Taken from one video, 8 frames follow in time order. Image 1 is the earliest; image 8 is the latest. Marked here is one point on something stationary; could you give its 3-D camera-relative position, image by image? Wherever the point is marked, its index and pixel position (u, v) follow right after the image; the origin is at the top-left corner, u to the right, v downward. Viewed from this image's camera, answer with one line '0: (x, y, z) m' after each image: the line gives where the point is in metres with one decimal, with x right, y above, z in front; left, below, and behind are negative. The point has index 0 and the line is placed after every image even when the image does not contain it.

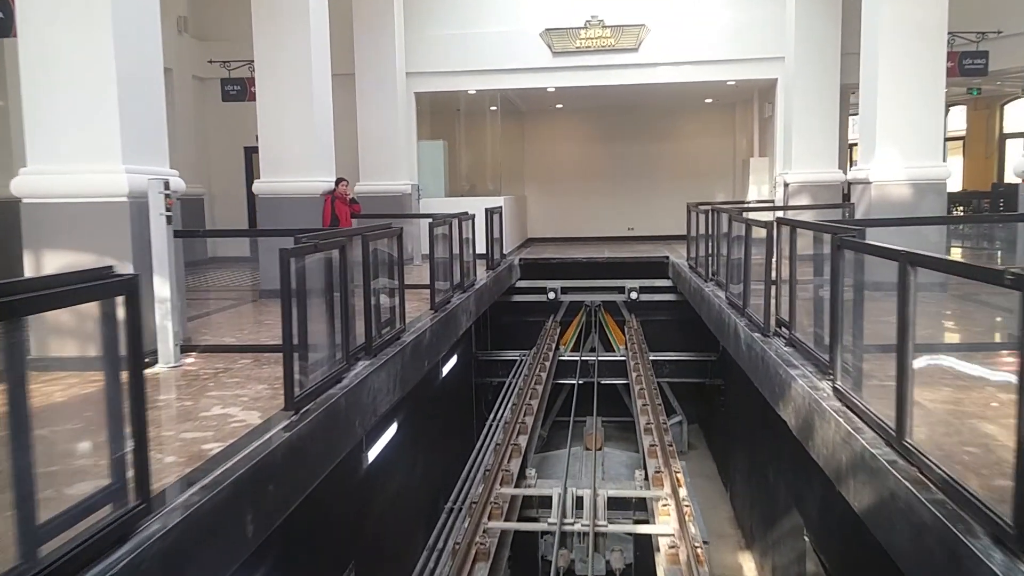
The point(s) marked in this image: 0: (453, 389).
0: (-0.6, -1.0, +9.3) m
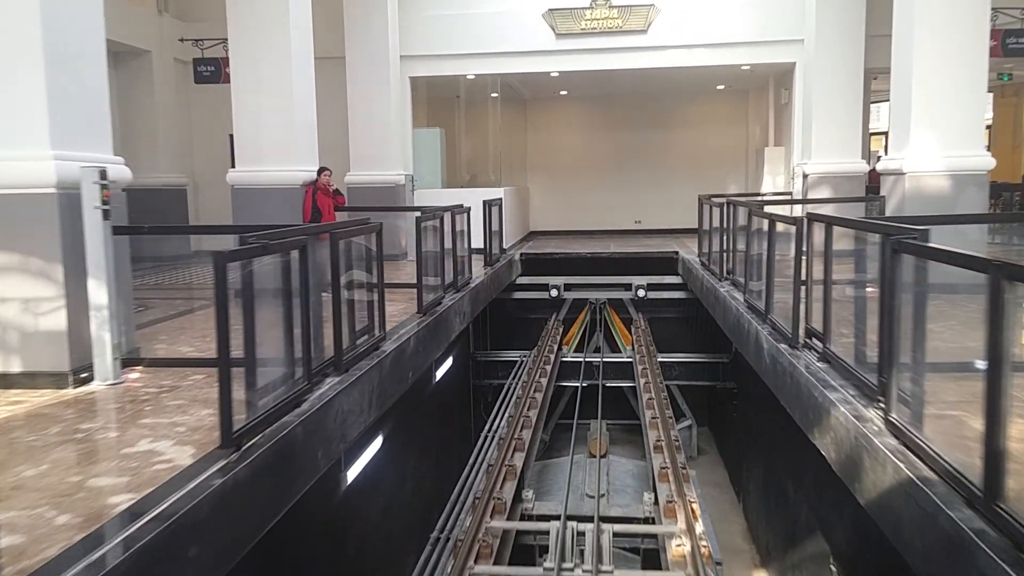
0: (-0.6, -1.0, +8.7) m
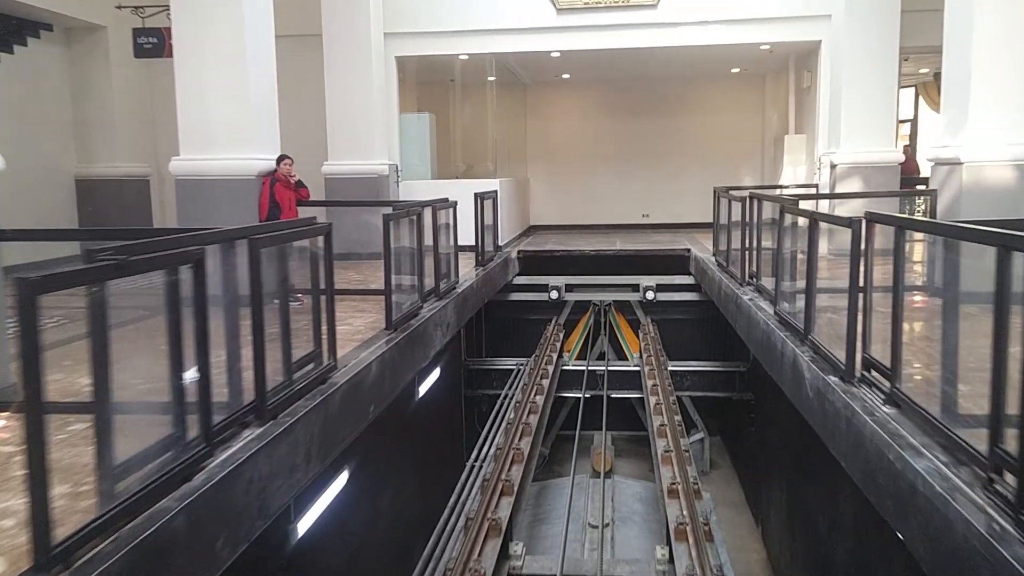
0: (-0.7, -1.0, +7.8) m
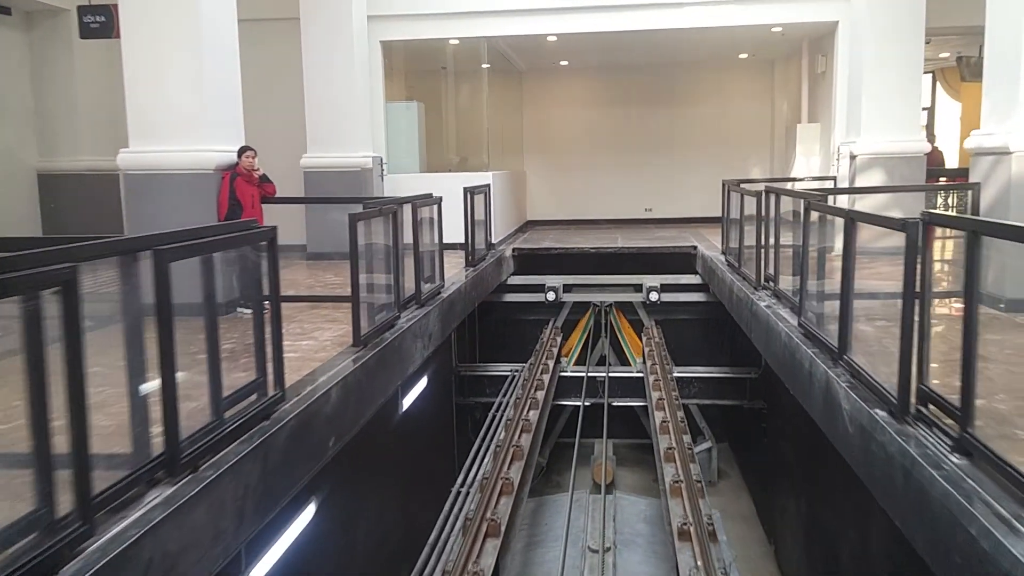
0: (-0.7, -1.1, +7.2) m
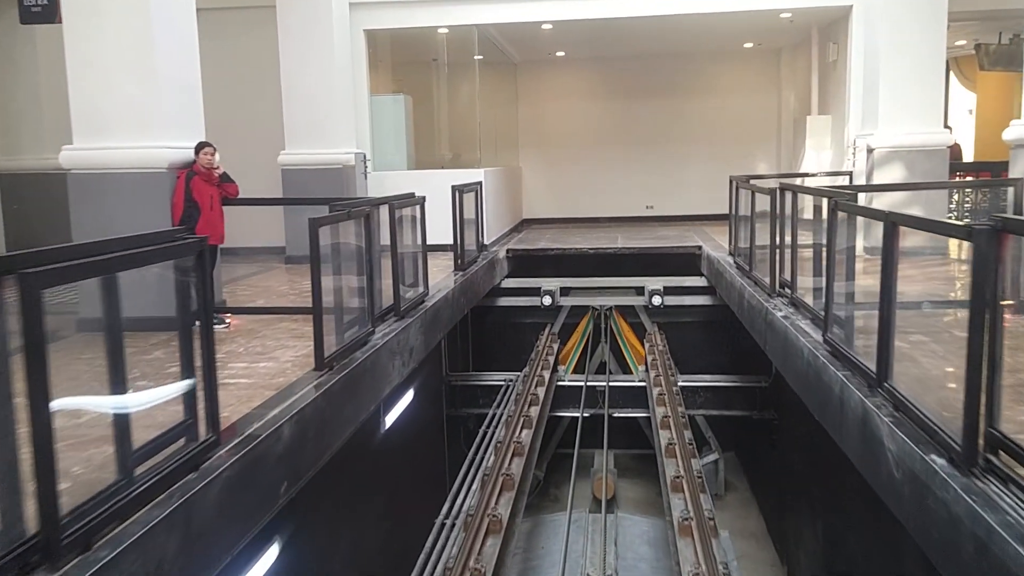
0: (-0.8, -1.1, +6.7) m
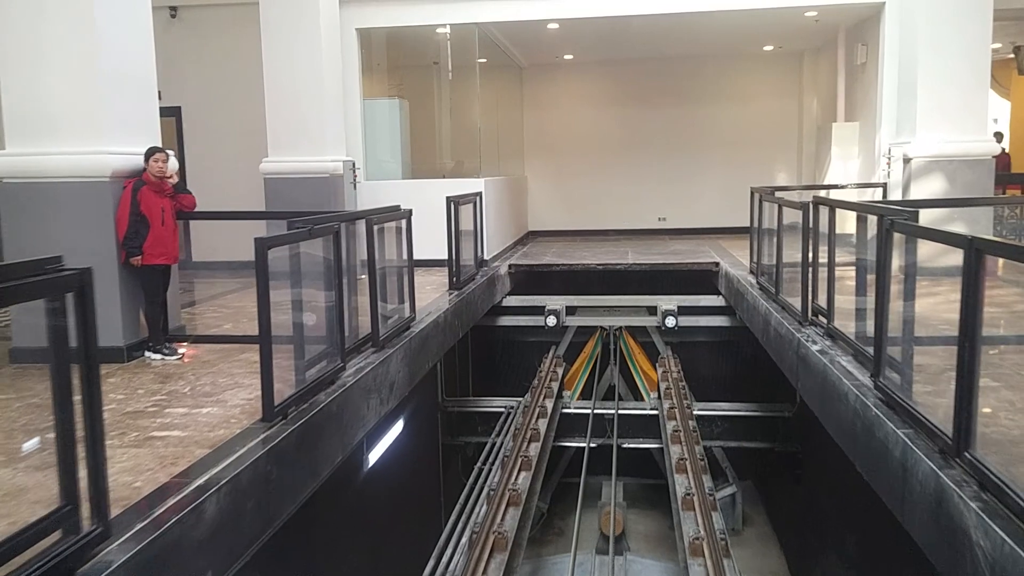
0: (-0.8, -1.2, +6.1) m
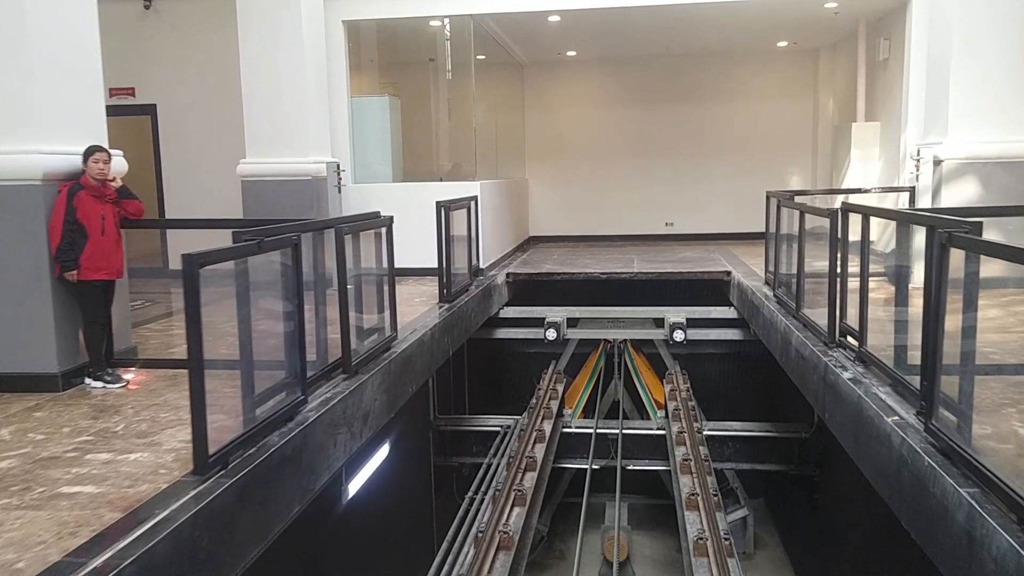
0: (-0.8, -1.3, +5.6) m
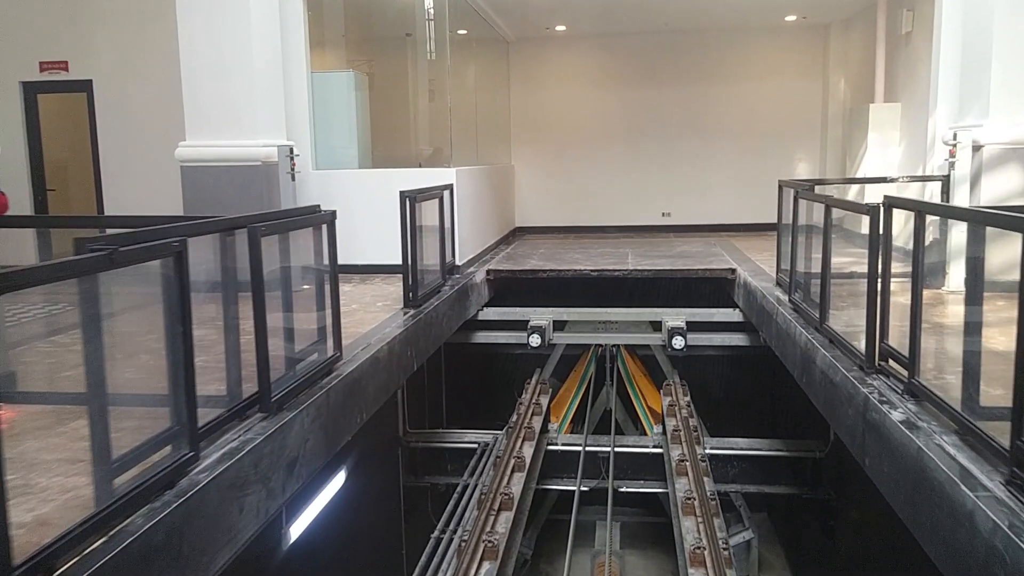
0: (-0.9, -1.3, +4.9) m
